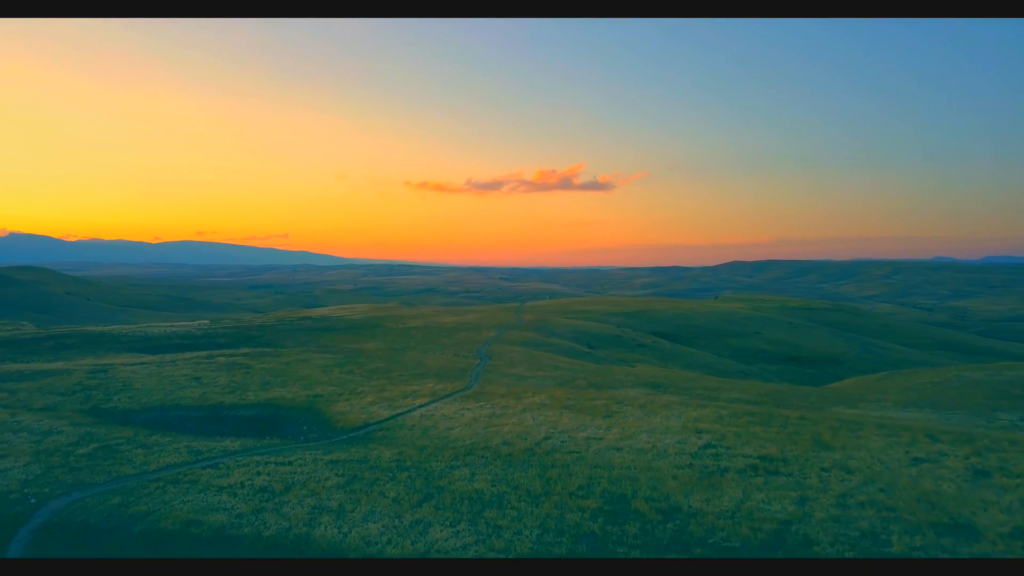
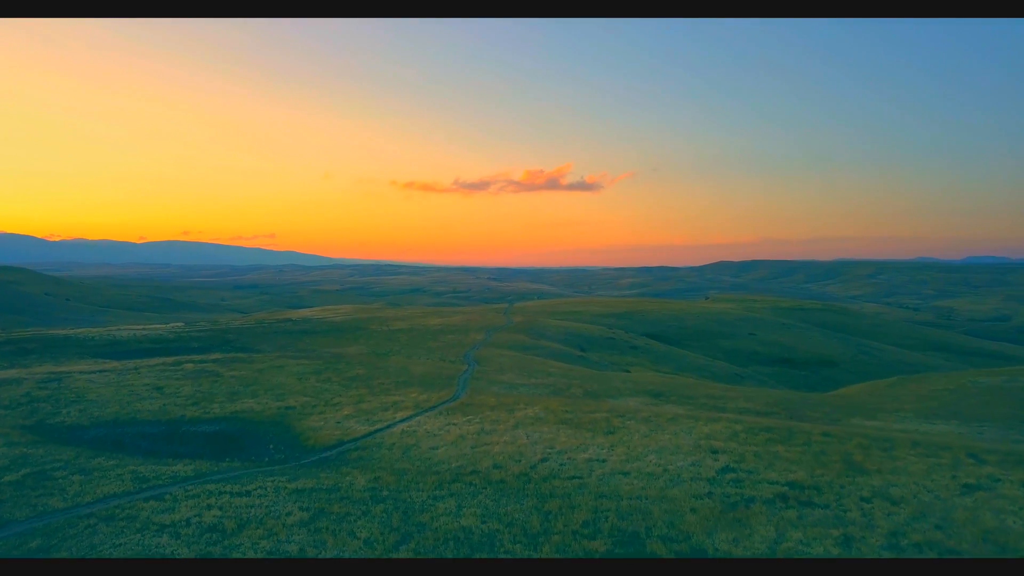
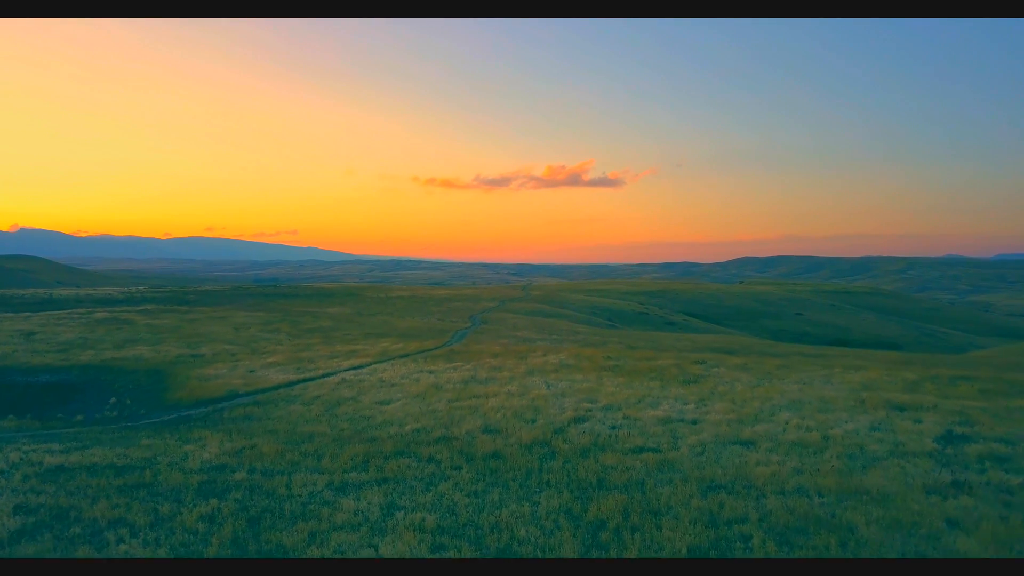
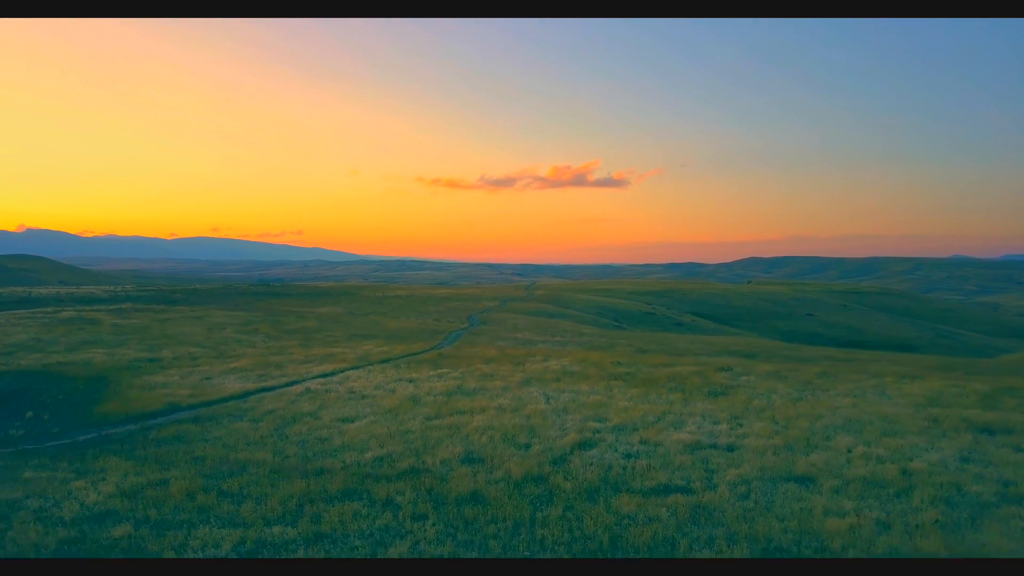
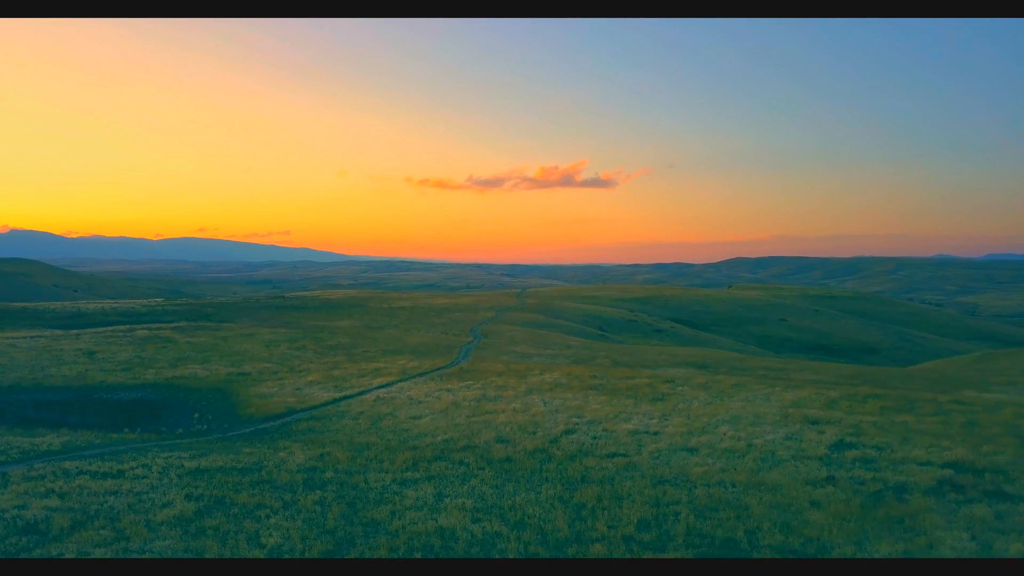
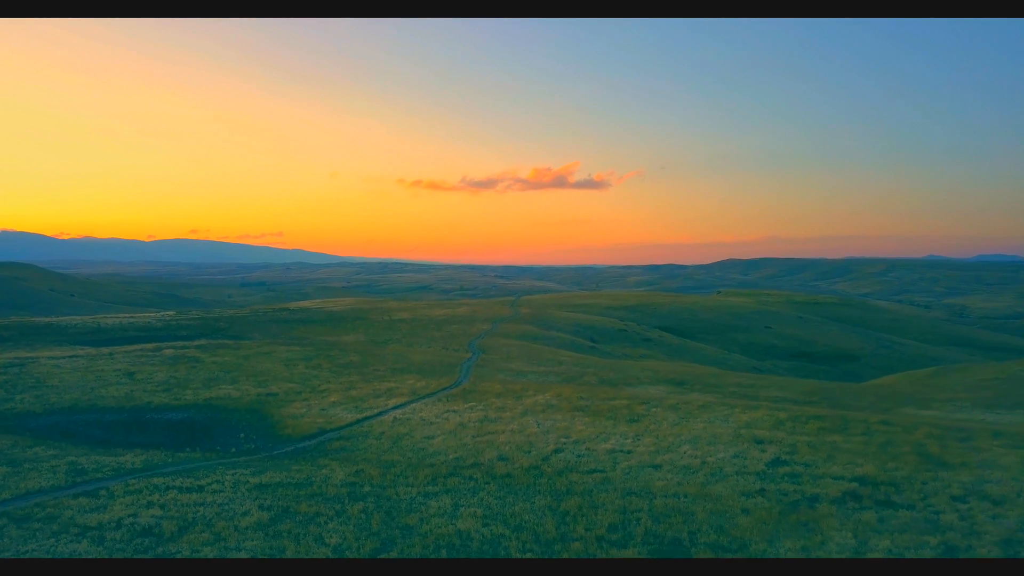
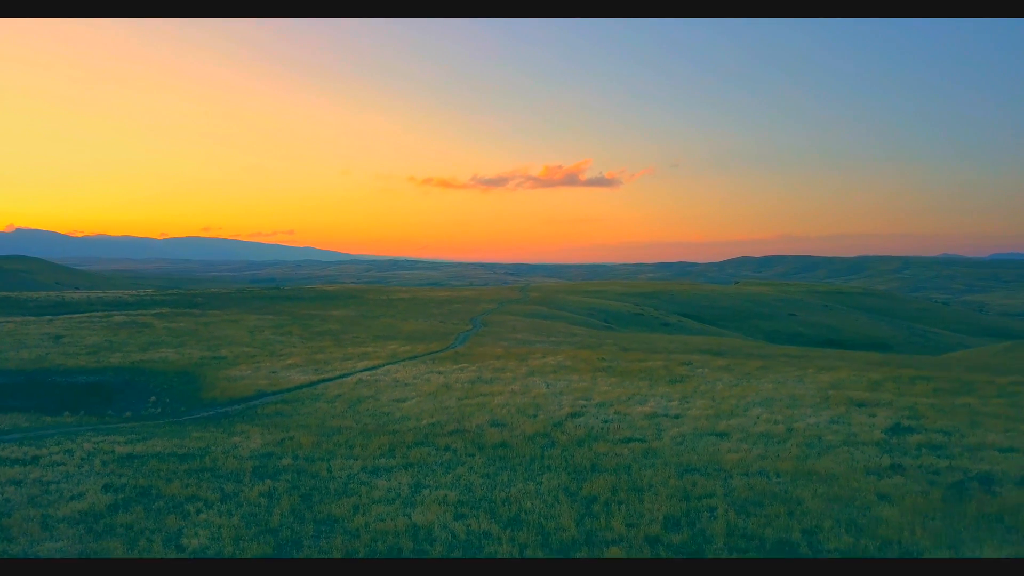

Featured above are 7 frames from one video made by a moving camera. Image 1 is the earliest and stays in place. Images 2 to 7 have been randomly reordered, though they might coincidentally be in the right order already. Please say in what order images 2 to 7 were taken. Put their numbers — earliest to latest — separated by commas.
2, 6, 5, 7, 3, 4
